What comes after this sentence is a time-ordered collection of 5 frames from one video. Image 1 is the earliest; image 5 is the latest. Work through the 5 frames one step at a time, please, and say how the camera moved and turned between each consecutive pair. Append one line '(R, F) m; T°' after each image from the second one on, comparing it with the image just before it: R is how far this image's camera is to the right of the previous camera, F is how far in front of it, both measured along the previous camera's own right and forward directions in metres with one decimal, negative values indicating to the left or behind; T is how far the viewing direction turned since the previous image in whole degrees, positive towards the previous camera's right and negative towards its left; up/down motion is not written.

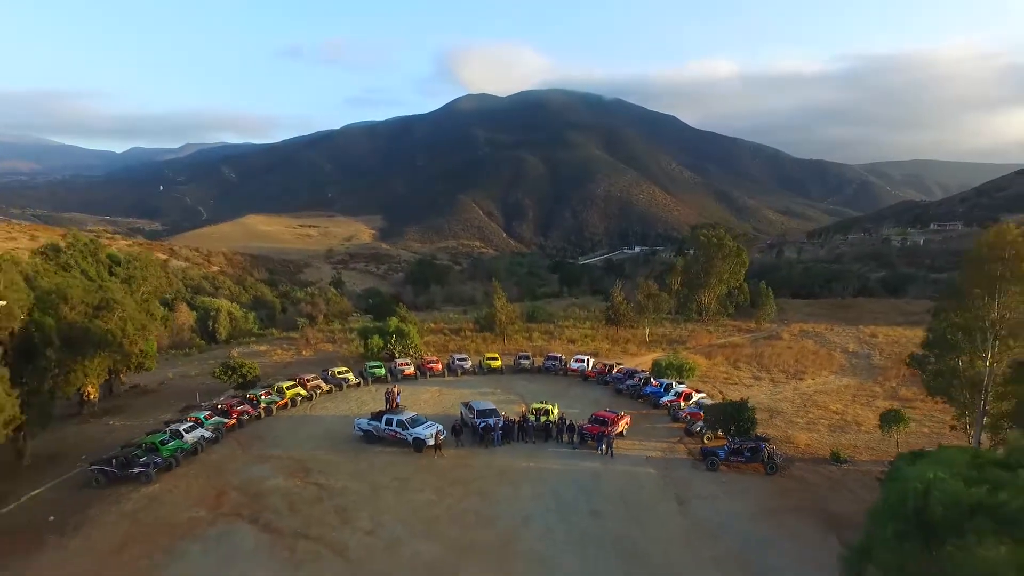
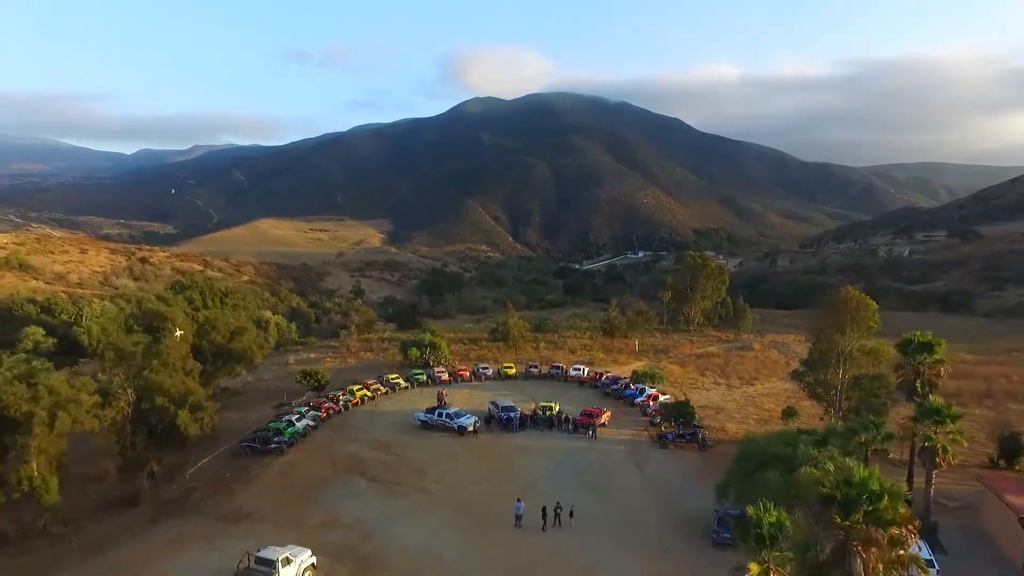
(-0.4, -7.4) m; -1°
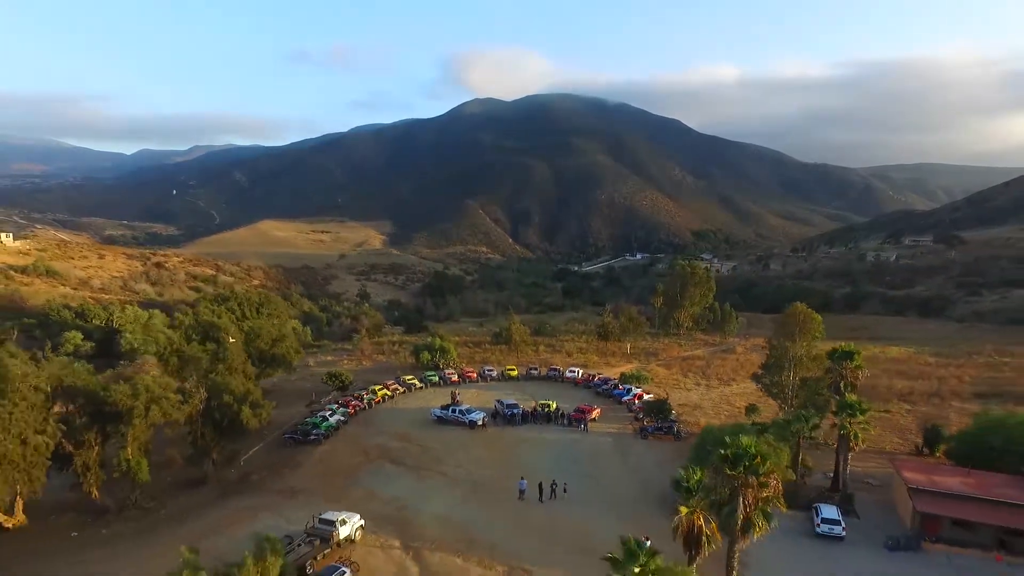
(-0.2, -4.1) m; 0°
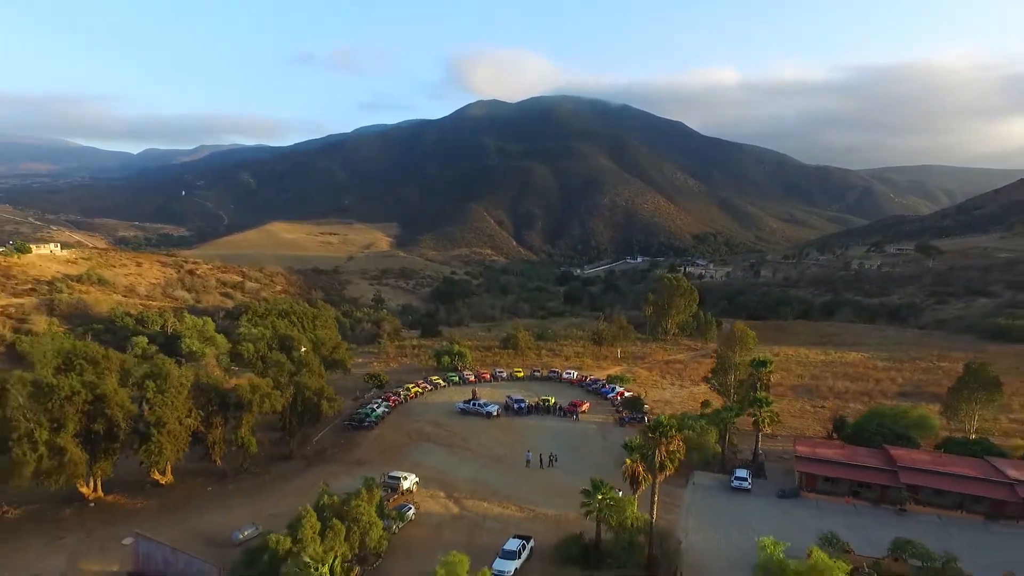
(-0.3, -8.0) m; 0°
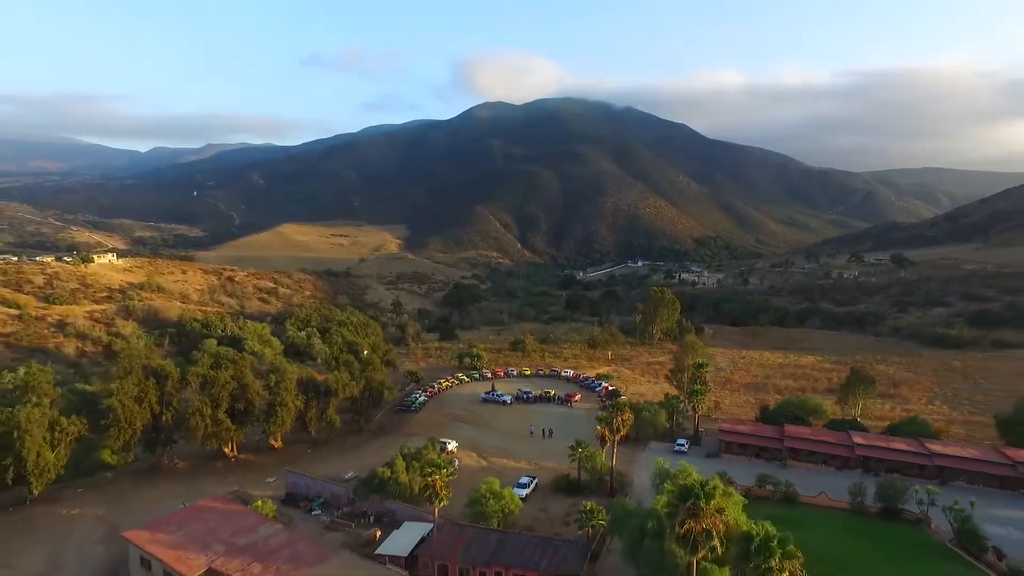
(-0.5, -11.7) m; 0°
